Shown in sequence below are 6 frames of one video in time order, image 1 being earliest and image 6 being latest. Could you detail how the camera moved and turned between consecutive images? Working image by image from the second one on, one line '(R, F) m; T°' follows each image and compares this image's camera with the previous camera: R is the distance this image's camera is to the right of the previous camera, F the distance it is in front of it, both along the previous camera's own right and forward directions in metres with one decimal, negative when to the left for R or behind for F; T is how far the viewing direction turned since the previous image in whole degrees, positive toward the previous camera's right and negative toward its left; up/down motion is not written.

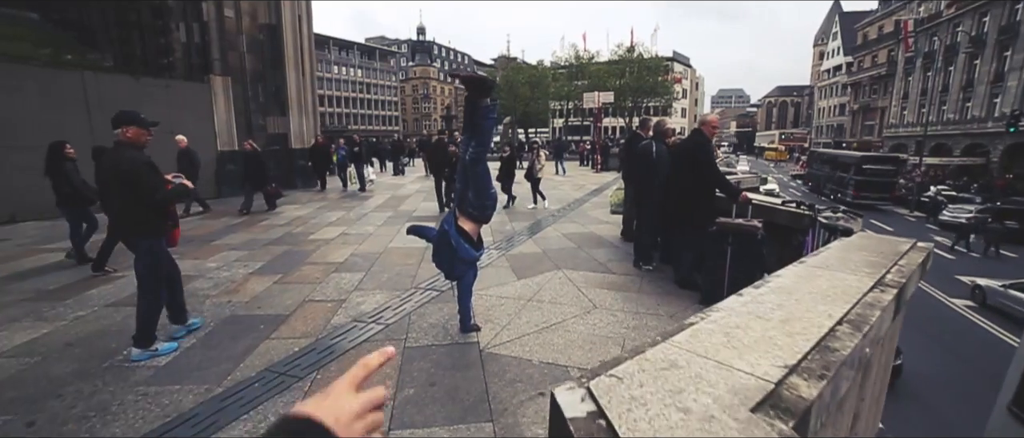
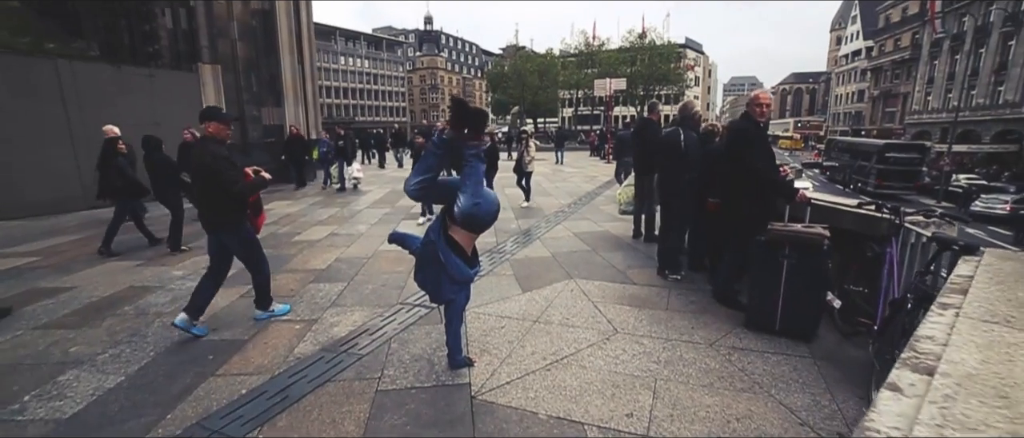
(+0.1, +0.9) m; -1°
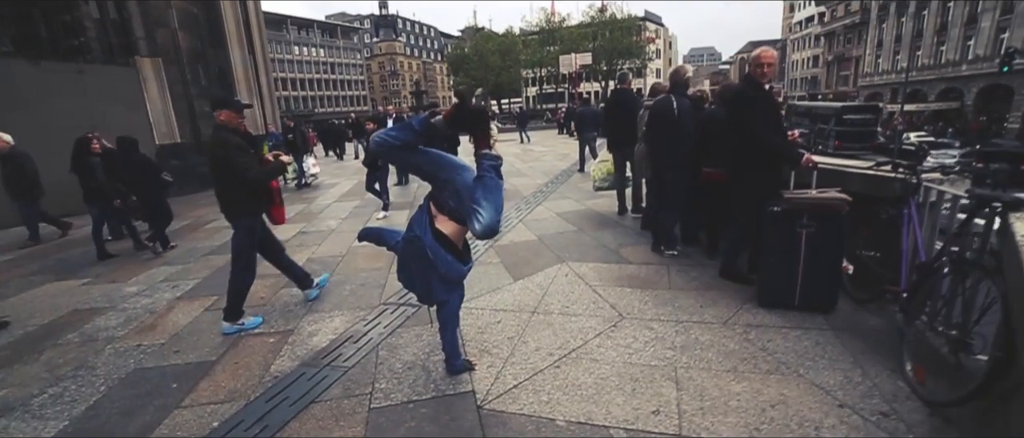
(-0.1, +0.4) m; +3°
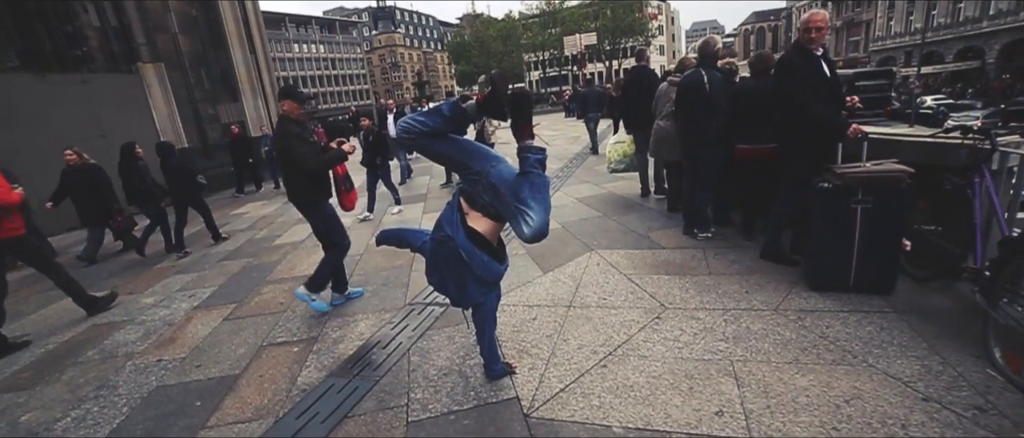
(-0.2, +0.2) m; -1°
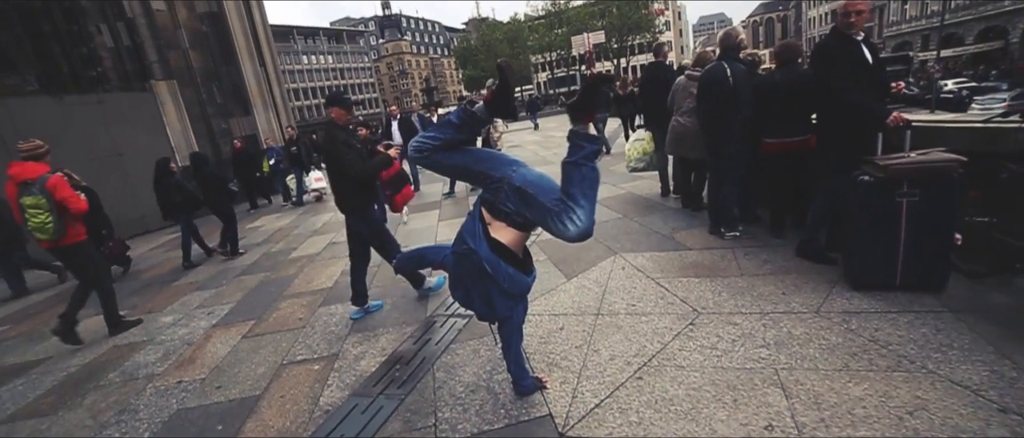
(-0.1, +0.1) m; -1°
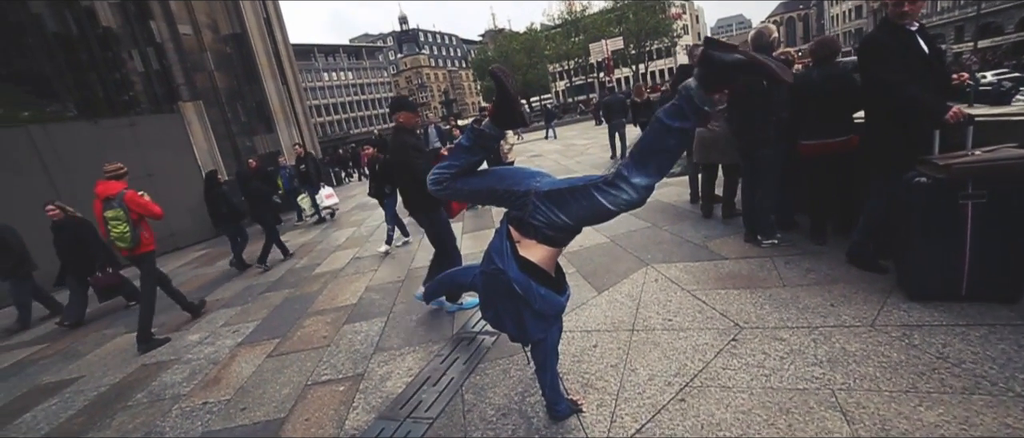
(0.0, +0.1) m; -2°
